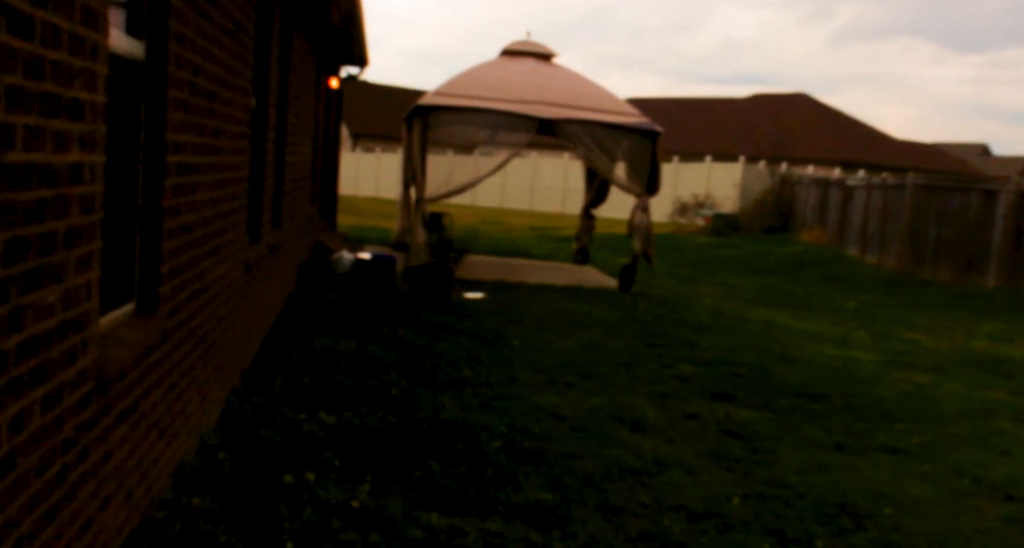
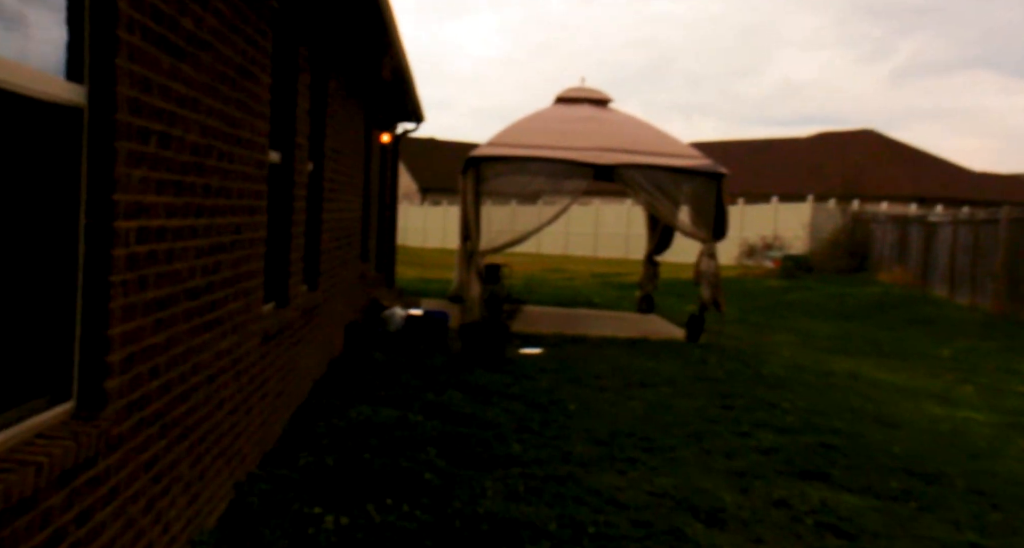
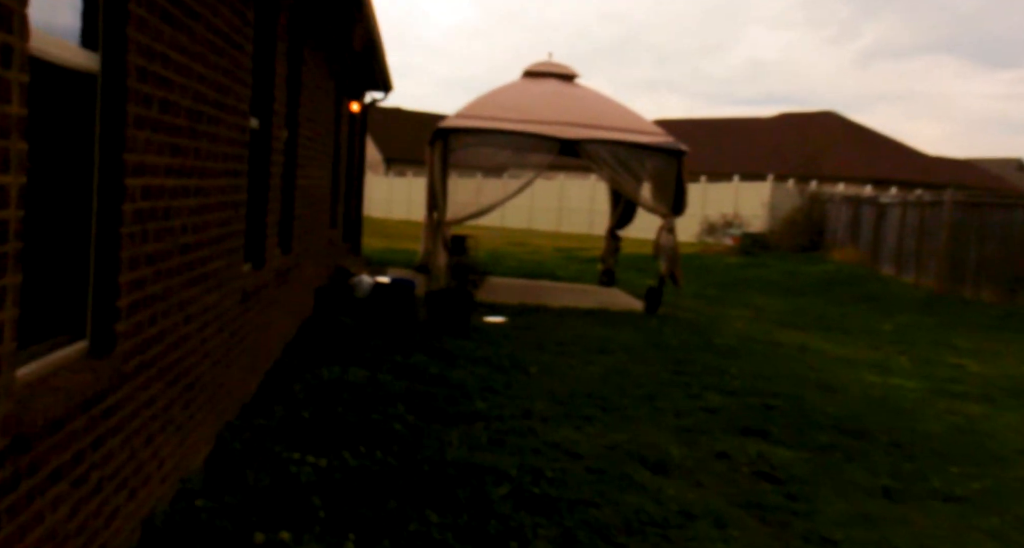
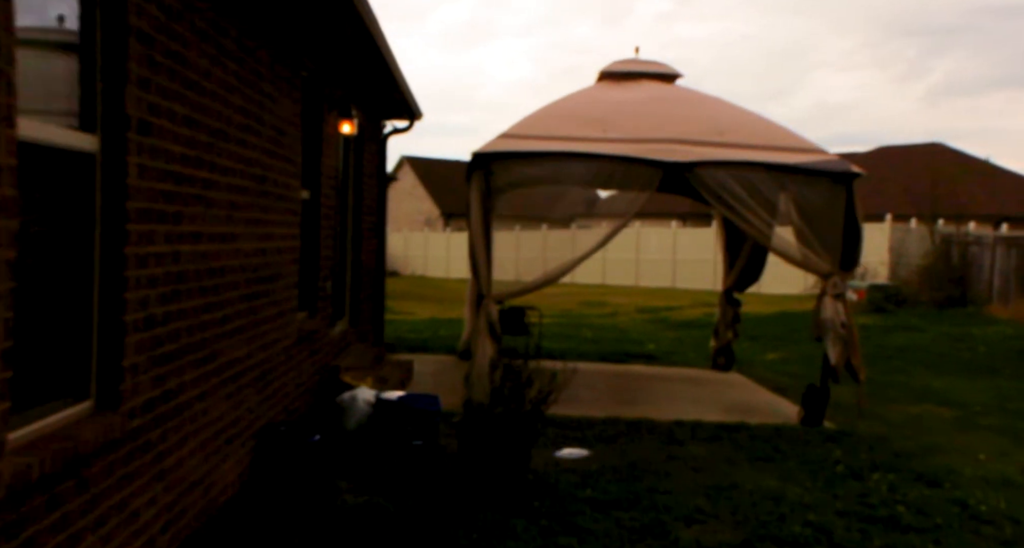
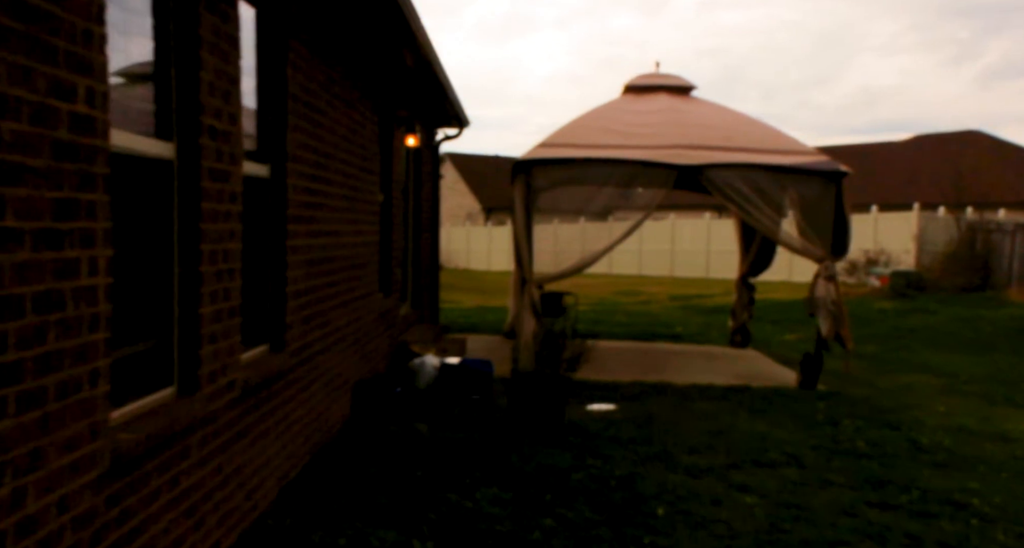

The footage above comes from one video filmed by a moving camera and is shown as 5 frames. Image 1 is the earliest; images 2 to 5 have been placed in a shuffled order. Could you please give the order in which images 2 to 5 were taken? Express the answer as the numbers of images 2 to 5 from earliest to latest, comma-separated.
3, 2, 5, 4
